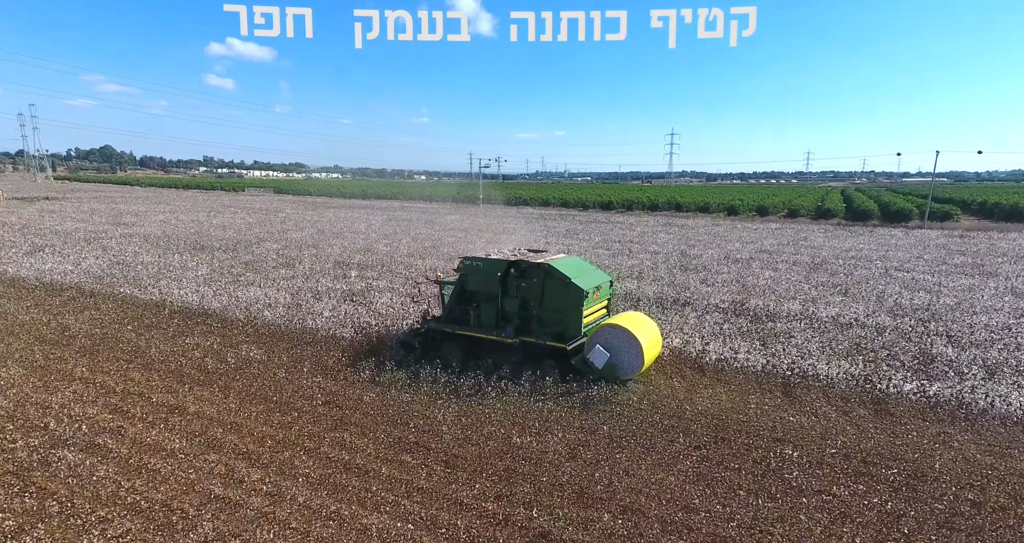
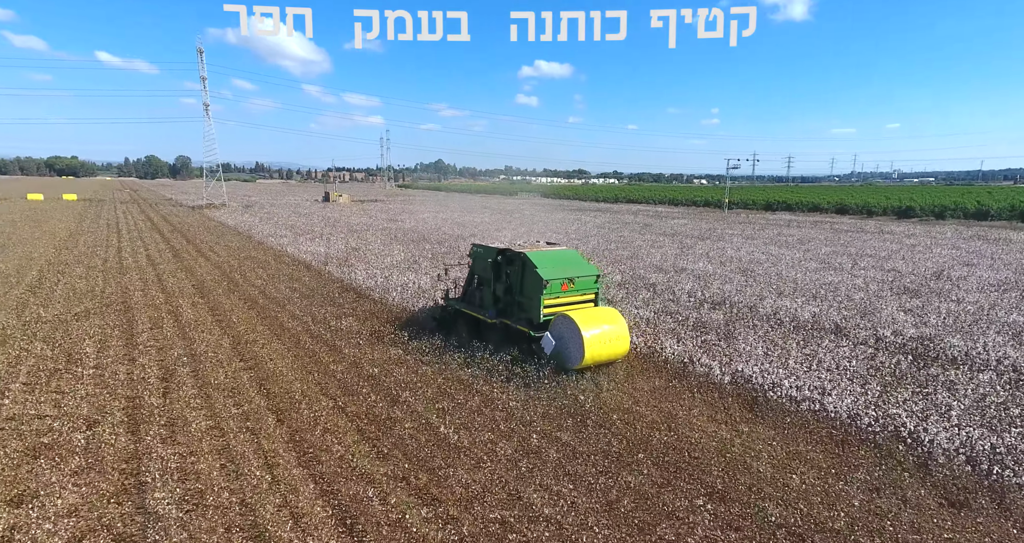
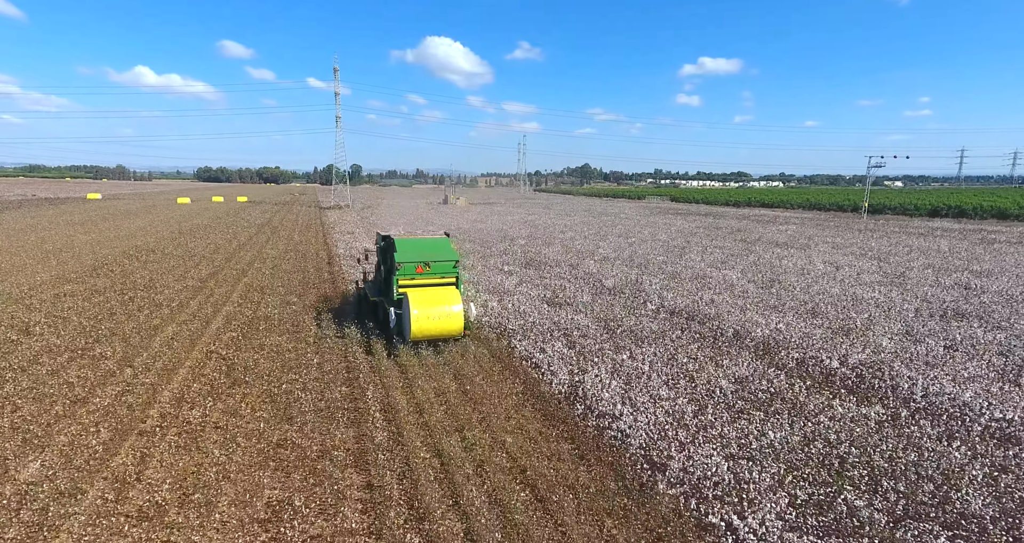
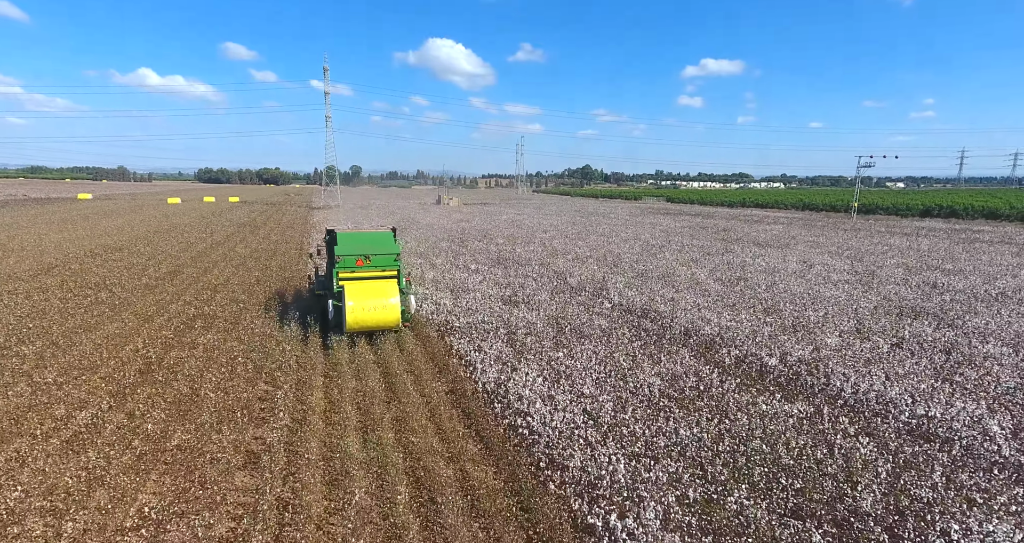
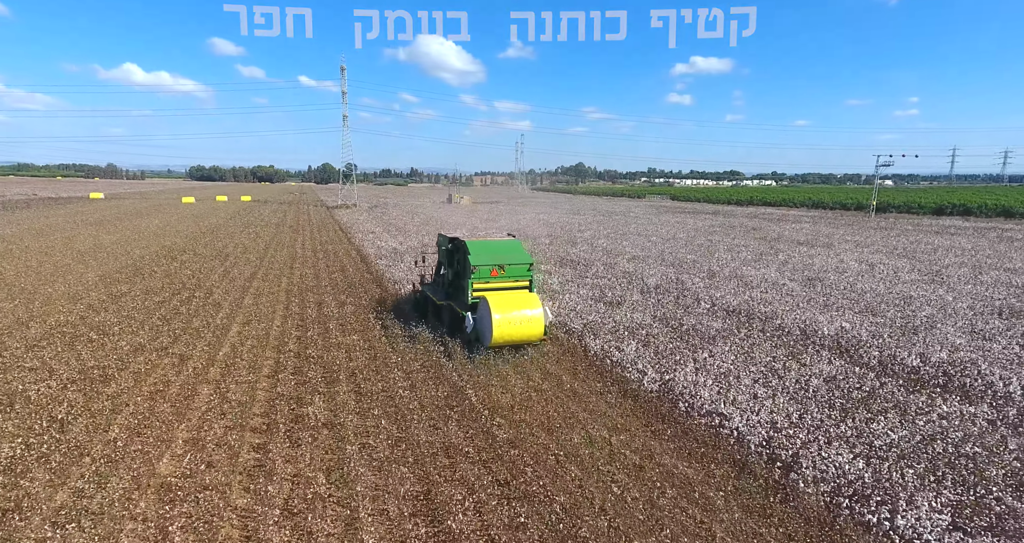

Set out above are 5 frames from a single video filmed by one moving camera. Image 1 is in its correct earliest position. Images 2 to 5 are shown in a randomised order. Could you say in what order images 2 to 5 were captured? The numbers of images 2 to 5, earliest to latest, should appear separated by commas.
2, 5, 3, 4
